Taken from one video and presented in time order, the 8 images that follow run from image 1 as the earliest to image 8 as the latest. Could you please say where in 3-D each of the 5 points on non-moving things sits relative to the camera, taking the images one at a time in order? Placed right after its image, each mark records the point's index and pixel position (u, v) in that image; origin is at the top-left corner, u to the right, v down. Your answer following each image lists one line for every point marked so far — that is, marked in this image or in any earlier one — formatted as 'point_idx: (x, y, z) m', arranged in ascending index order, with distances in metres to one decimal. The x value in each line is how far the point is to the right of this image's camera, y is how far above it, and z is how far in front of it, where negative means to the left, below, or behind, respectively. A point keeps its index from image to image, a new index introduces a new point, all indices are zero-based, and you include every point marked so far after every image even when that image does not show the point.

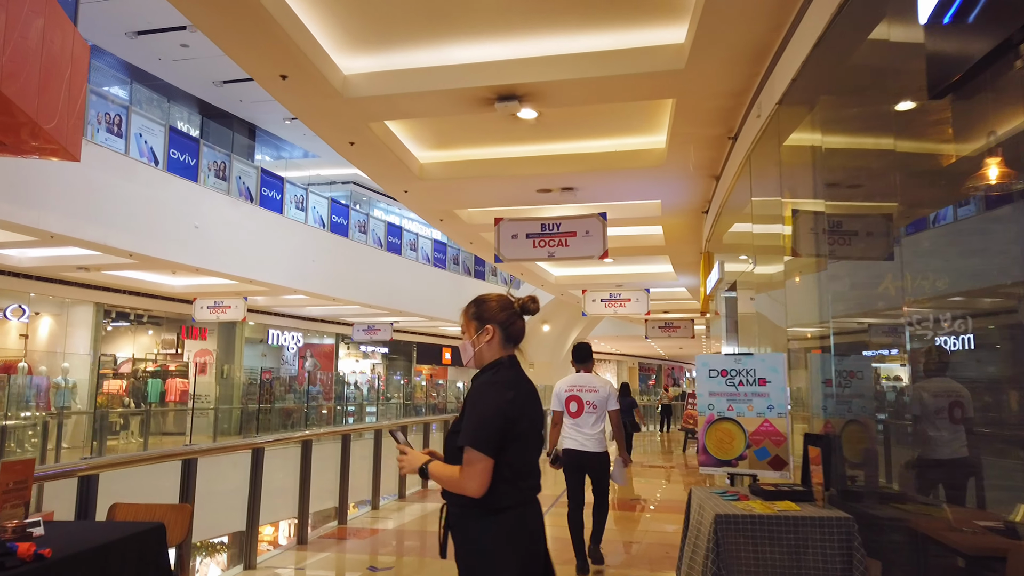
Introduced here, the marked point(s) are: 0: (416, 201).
0: (-0.9, +0.8, +7.3) m
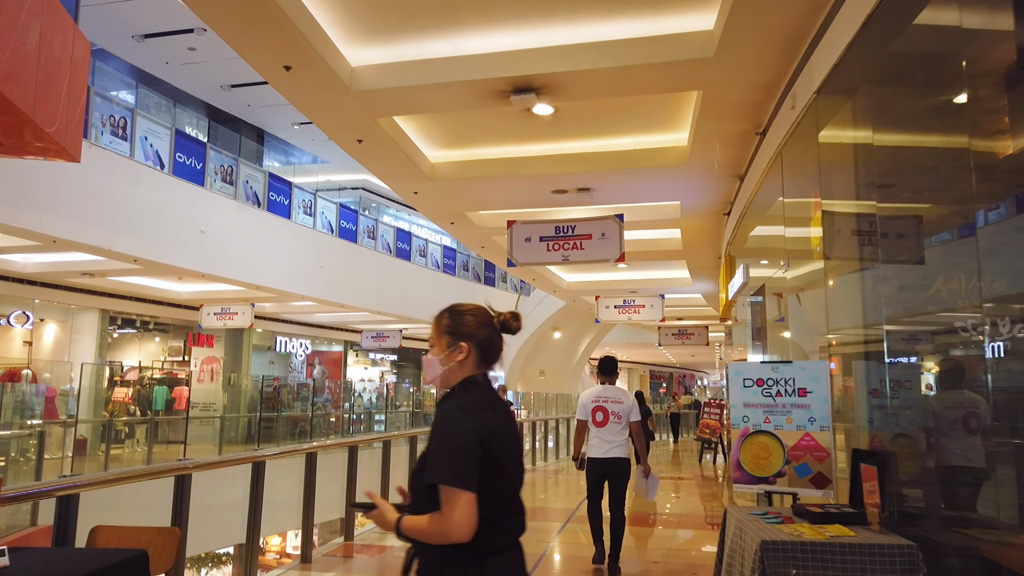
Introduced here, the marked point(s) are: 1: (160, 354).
0: (-0.8, +0.8, +7.0) m
1: (-7.3, -1.4, +15.6) m
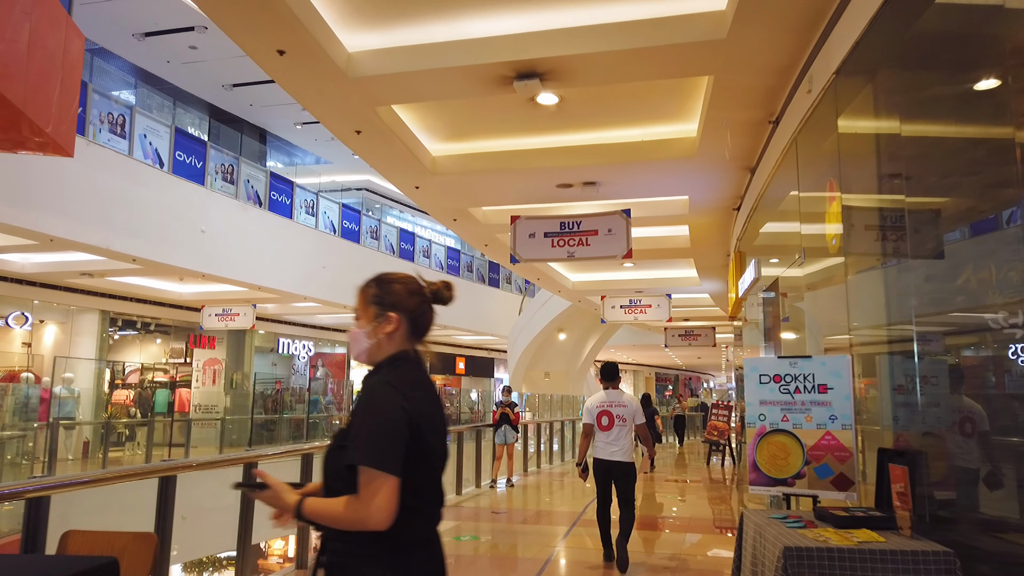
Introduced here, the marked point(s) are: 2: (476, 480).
0: (-0.8, +0.8, +6.8) m
1: (-7.2, -1.4, +15.4) m
2: (-0.5, -2.5, +9.5) m
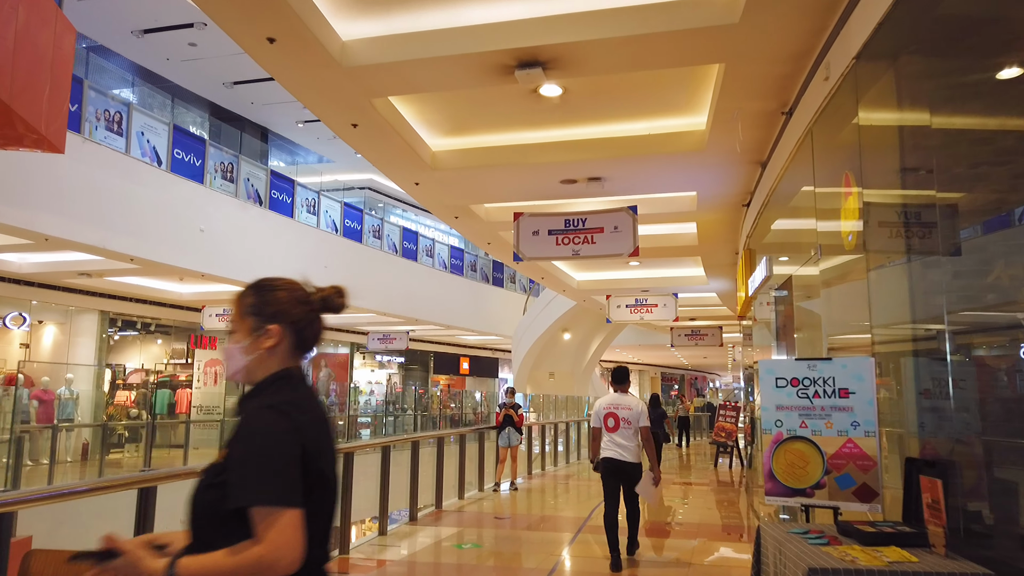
0: (-0.7, +0.8, +6.6) m
1: (-7.2, -1.4, +15.3) m
2: (-0.4, -2.5, +9.4) m
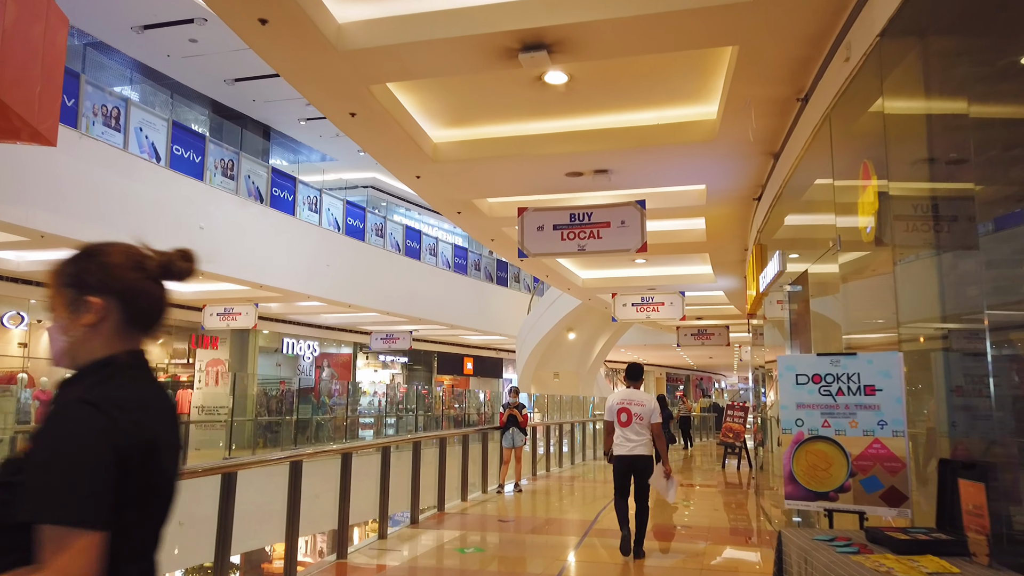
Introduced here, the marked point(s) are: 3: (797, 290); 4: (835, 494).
0: (-0.7, +0.9, +6.5) m
1: (-7.1, -1.4, +15.1) m
2: (-0.4, -2.4, +9.2) m
3: (+2.2, 0.0, +5.8) m
4: (+1.3, -0.8, +2.9) m
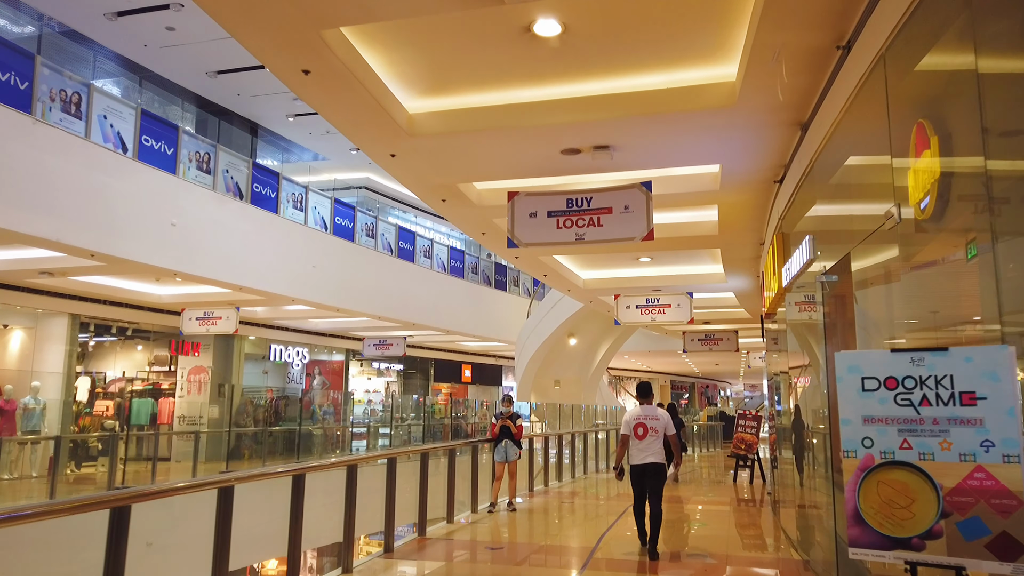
0: (-0.8, +0.9, +5.7) m
1: (-7.1, -1.5, +14.4) m
2: (-0.4, -2.4, +8.4) m
3: (+2.1, 0.0, +5.0) m
4: (+1.2, -0.7, +2.1) m
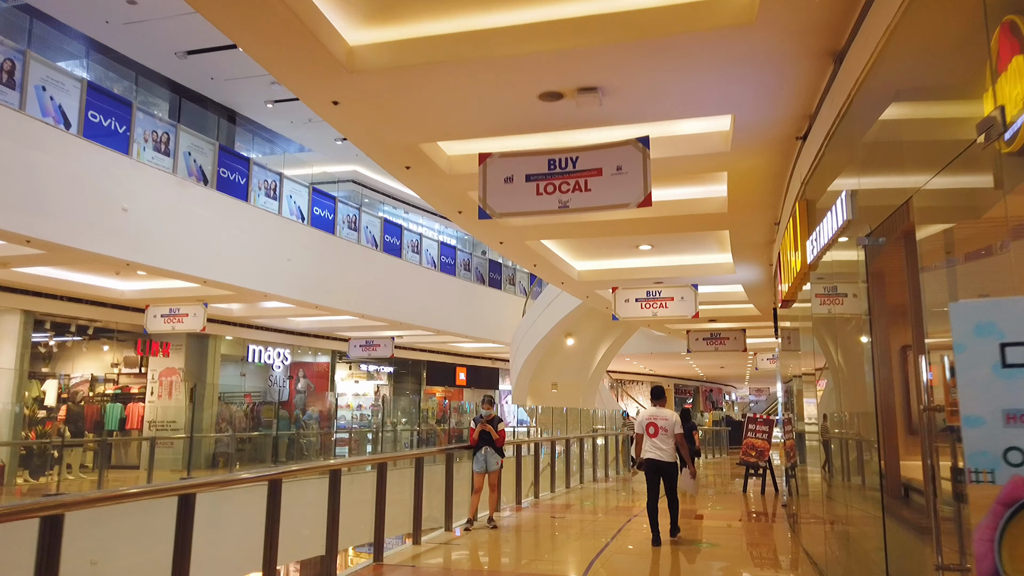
0: (-1.0, +1.0, +4.8) m
1: (-7.3, -1.4, +13.5) m
2: (-0.6, -2.3, +7.4) m
3: (+1.9, +0.2, +4.0) m
4: (+1.0, -0.5, +1.1) m
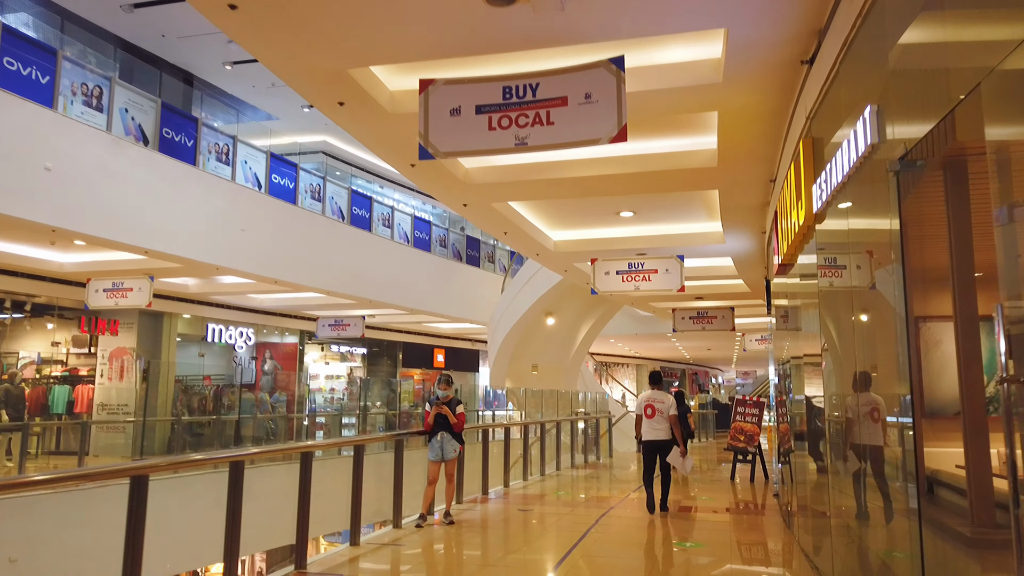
0: (-1.3, +1.3, +3.9) m
1: (-7.7, -1.0, +12.5) m
2: (-0.9, -2.0, +6.6) m
3: (+1.7, +0.4, +3.2) m
4: (+0.7, -0.4, +0.3) m
